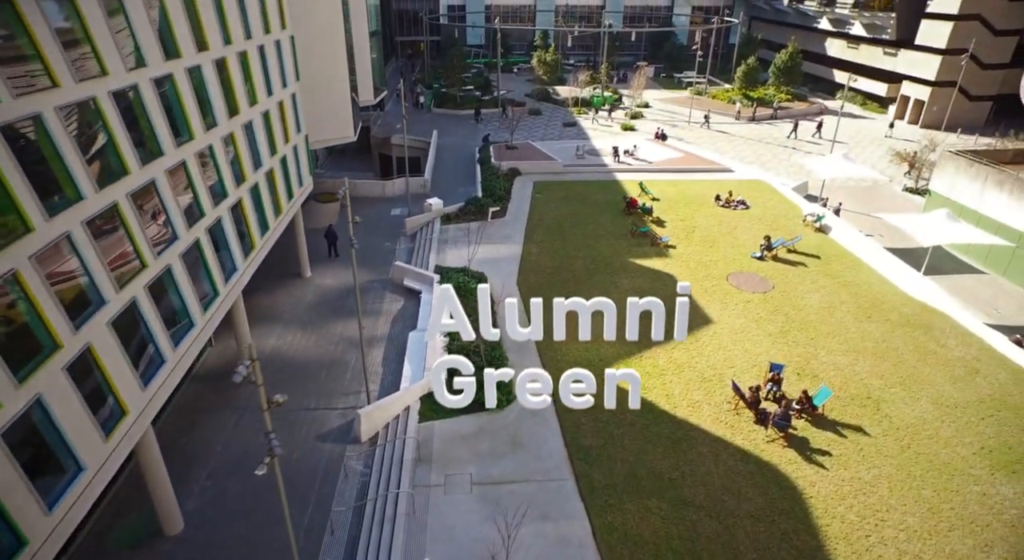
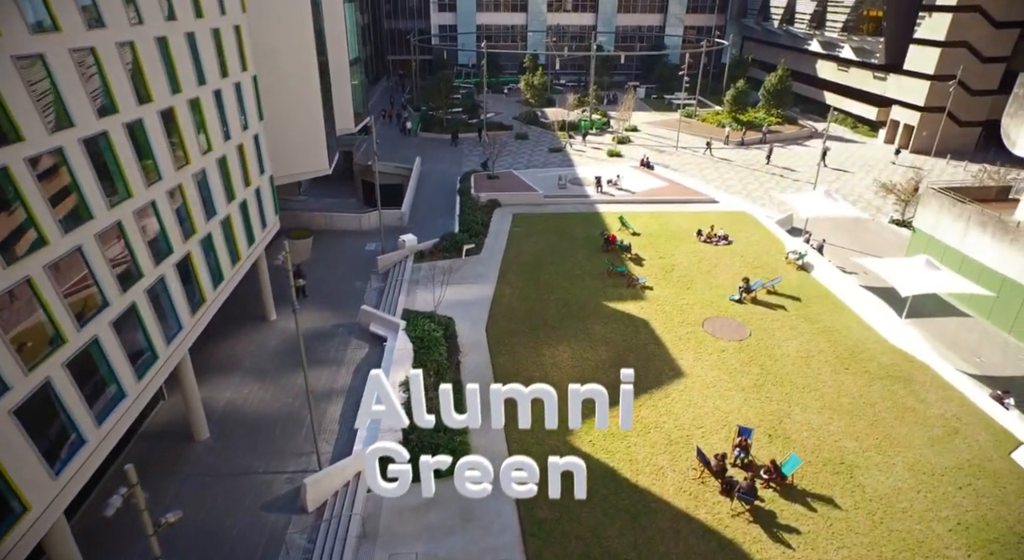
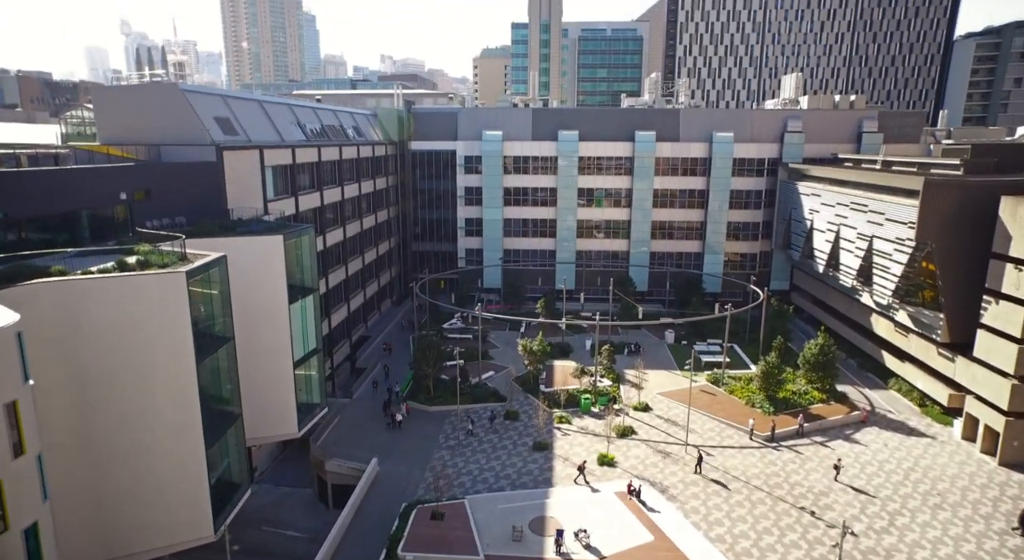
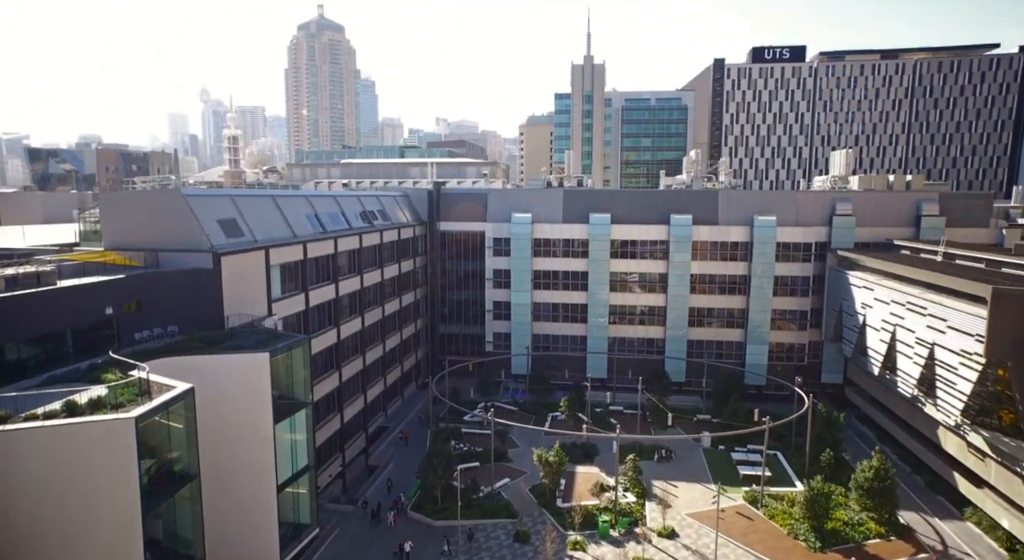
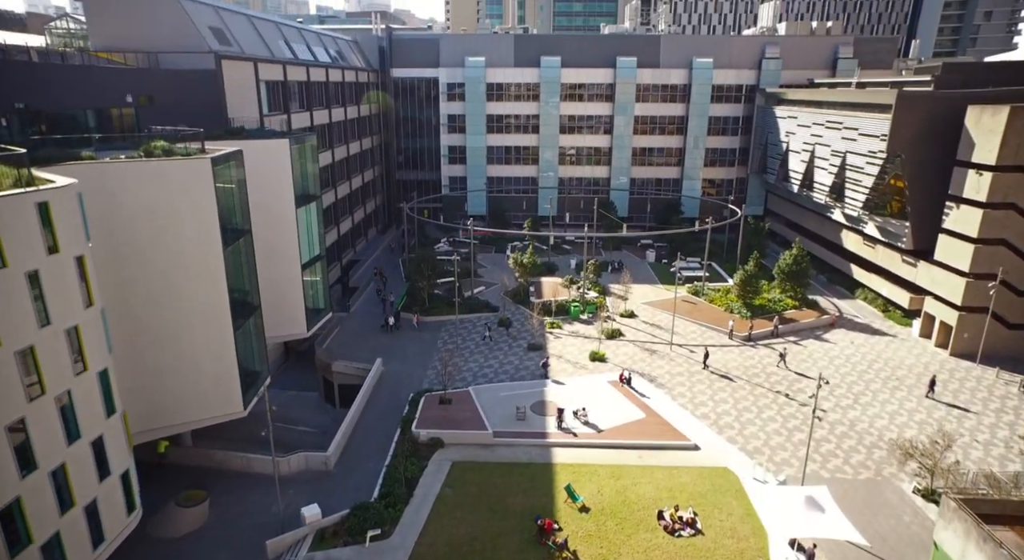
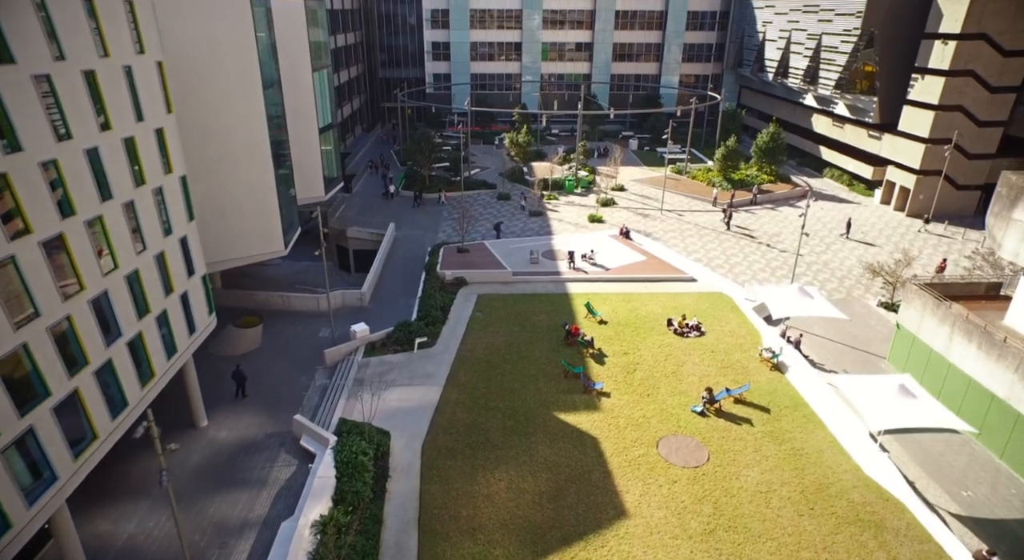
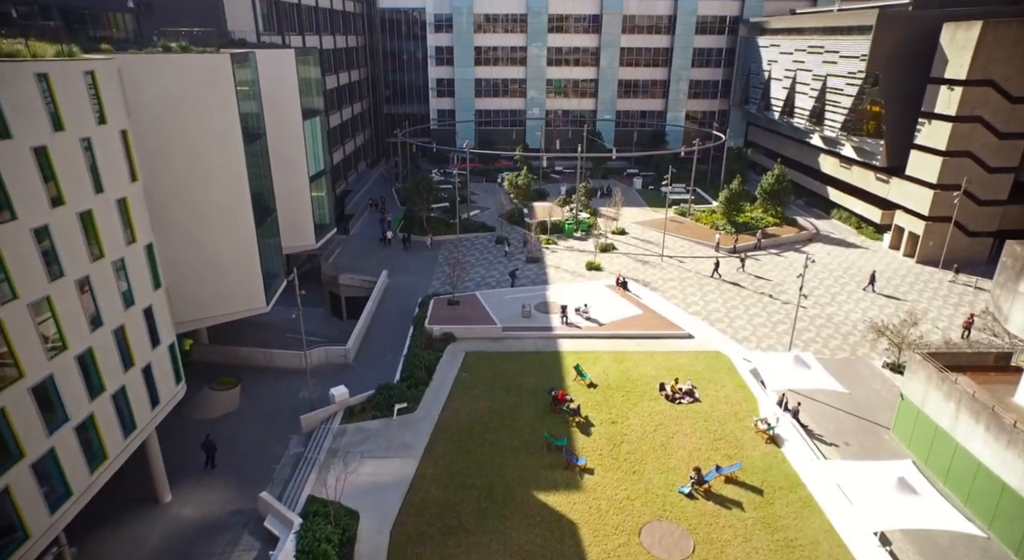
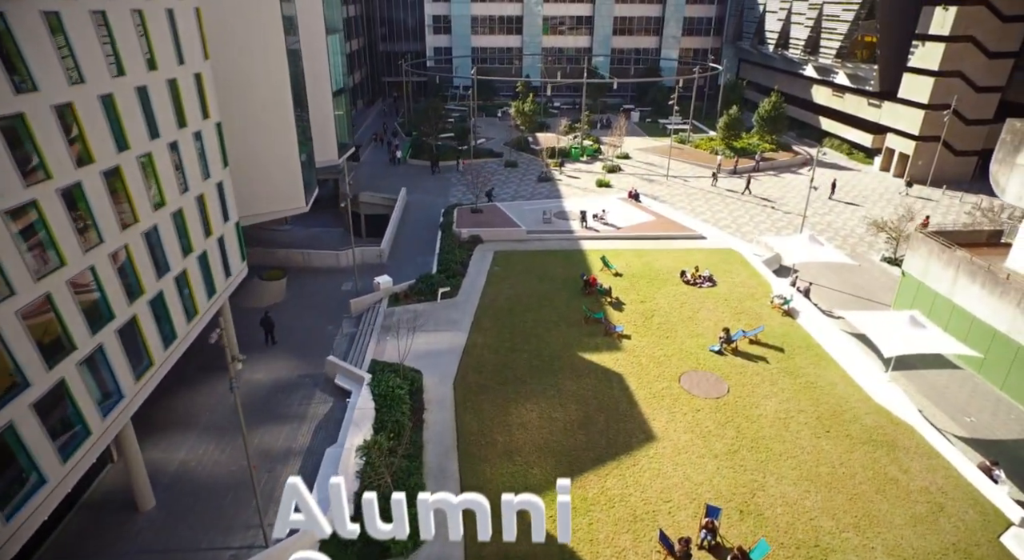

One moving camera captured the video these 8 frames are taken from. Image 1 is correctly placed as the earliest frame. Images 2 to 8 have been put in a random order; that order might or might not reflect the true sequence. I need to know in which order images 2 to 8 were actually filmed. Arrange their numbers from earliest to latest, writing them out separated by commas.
2, 8, 6, 7, 5, 3, 4
